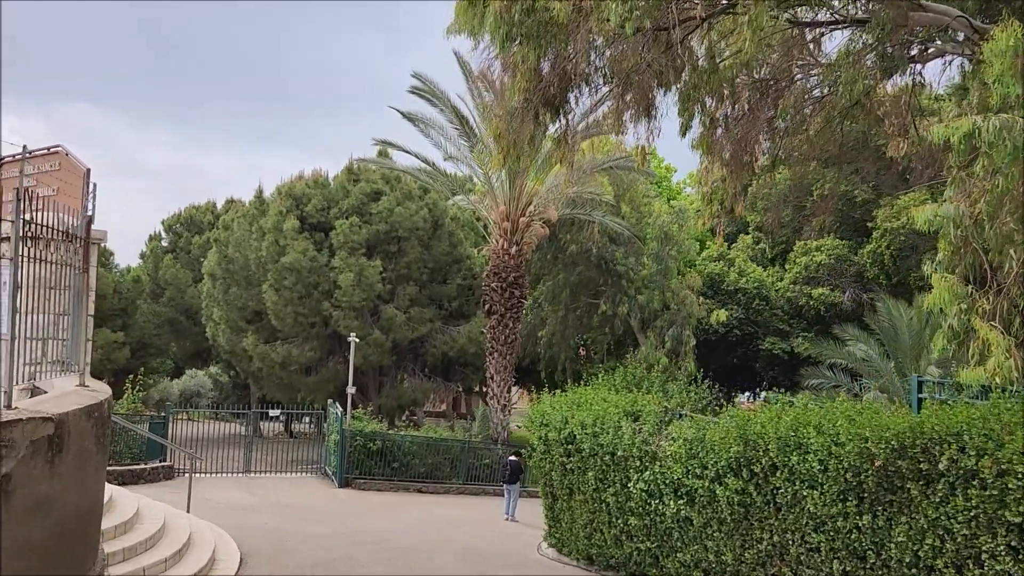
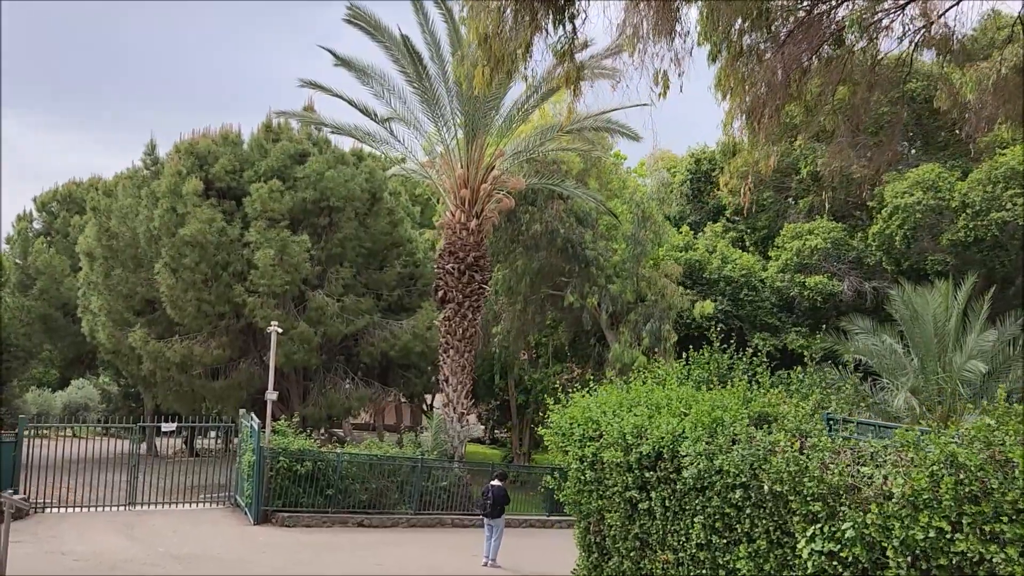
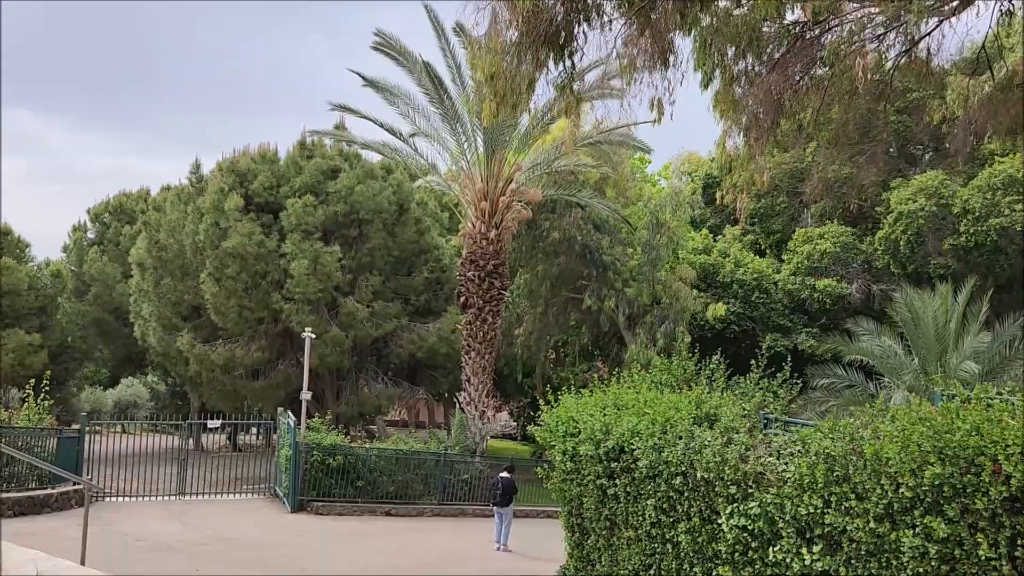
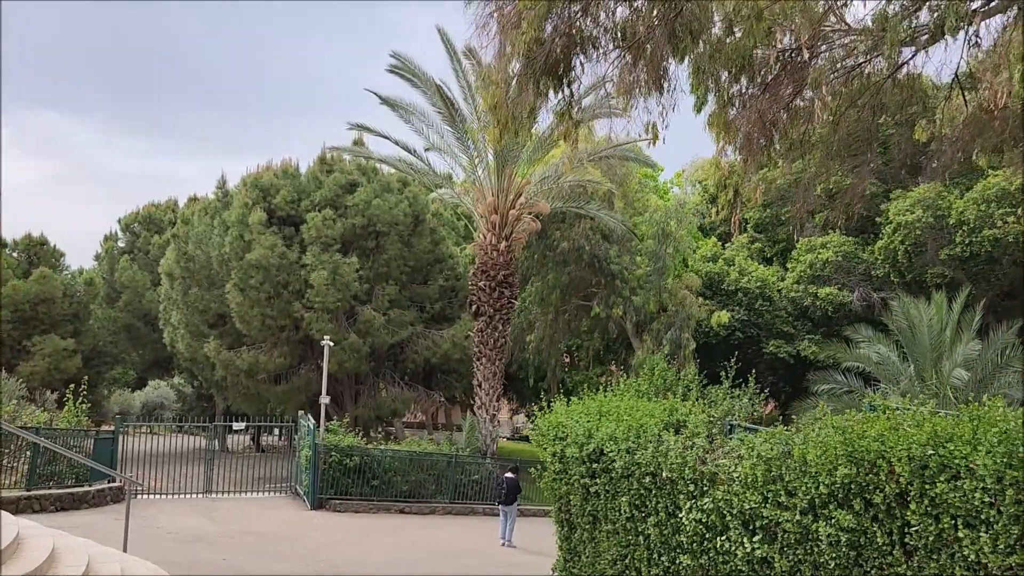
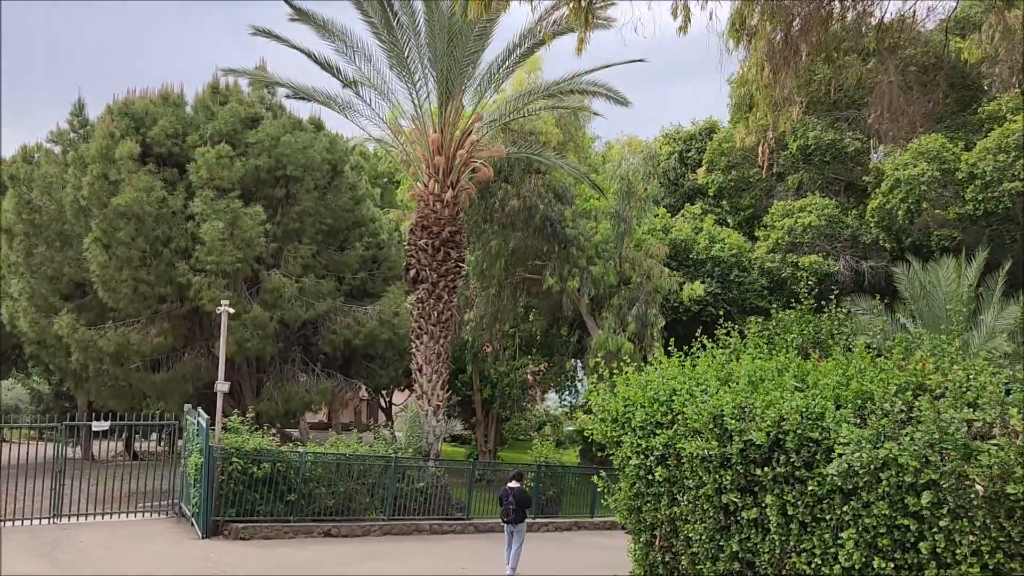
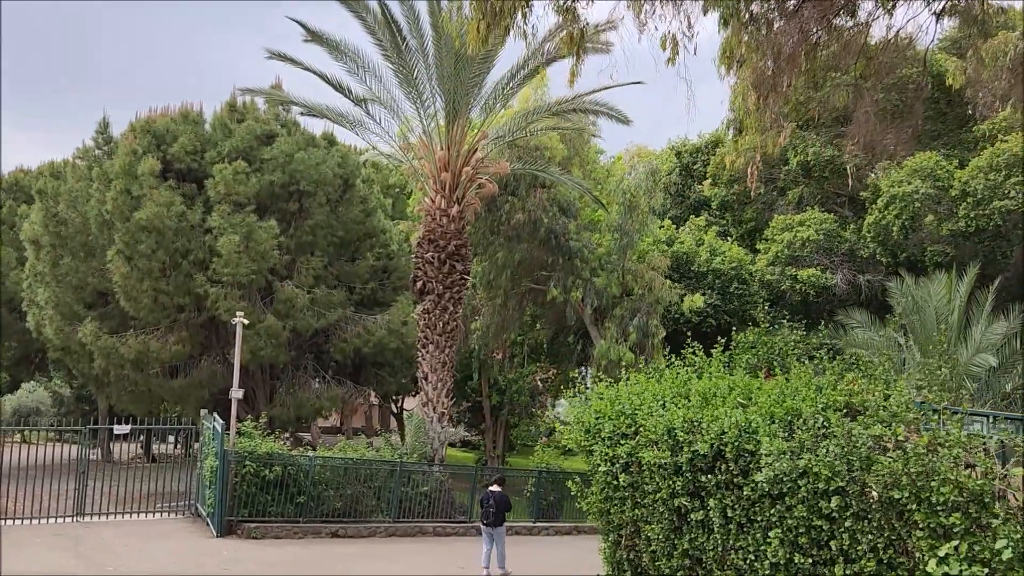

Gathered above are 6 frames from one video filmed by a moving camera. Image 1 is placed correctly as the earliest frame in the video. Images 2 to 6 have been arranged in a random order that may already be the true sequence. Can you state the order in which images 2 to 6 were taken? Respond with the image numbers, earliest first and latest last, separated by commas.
4, 3, 2, 6, 5
